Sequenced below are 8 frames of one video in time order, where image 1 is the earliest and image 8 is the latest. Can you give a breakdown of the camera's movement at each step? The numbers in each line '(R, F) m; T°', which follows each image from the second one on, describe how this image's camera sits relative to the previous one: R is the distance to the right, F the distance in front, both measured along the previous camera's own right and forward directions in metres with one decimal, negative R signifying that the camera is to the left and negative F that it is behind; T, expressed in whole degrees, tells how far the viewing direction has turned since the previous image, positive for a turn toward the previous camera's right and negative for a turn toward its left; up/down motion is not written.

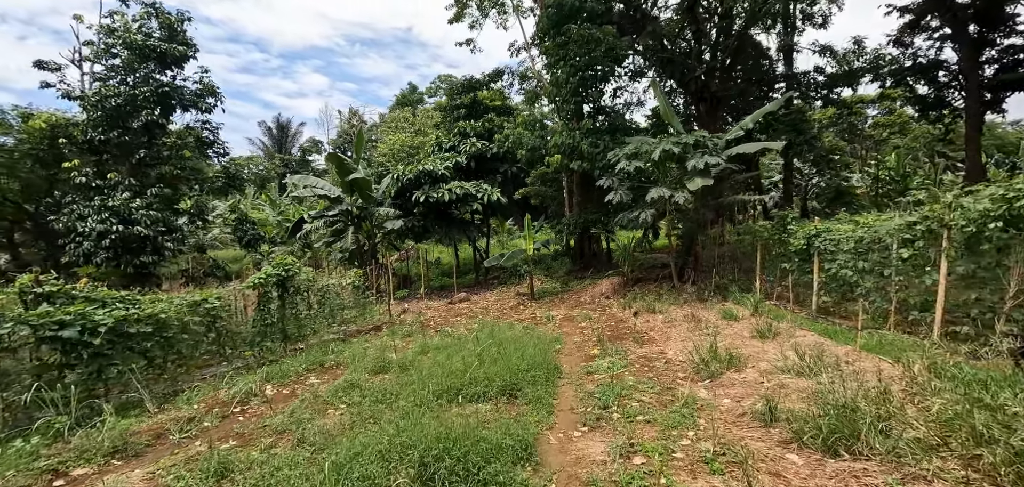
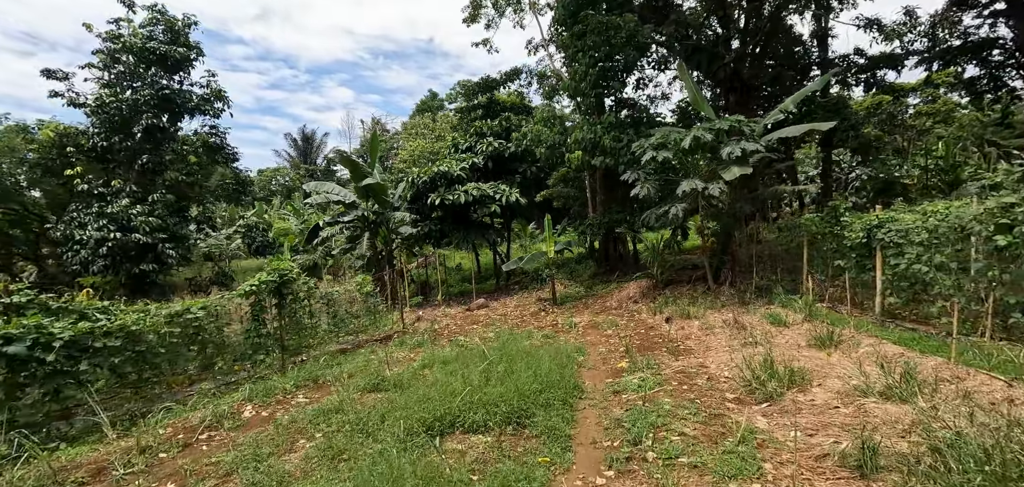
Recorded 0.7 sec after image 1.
(+0.1, +0.8) m; -3°
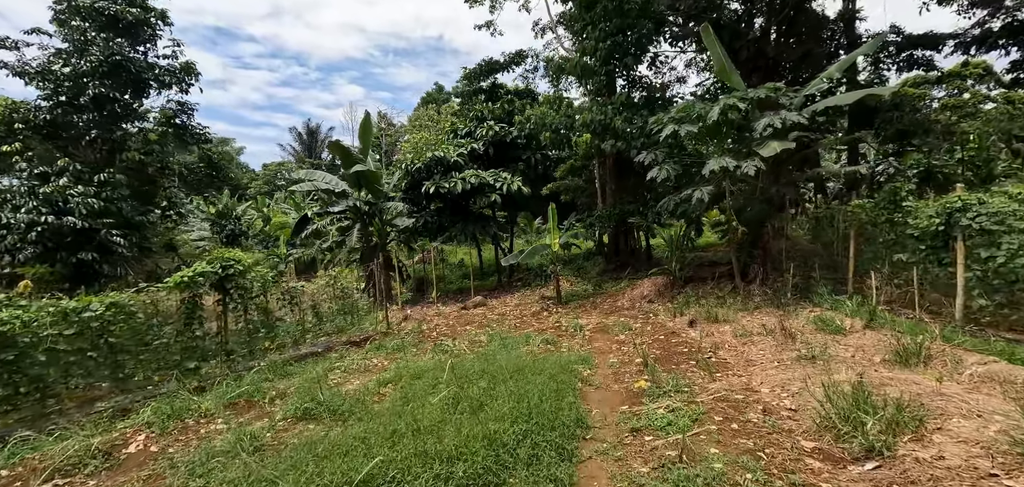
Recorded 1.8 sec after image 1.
(+0.2, +1.3) m; -1°
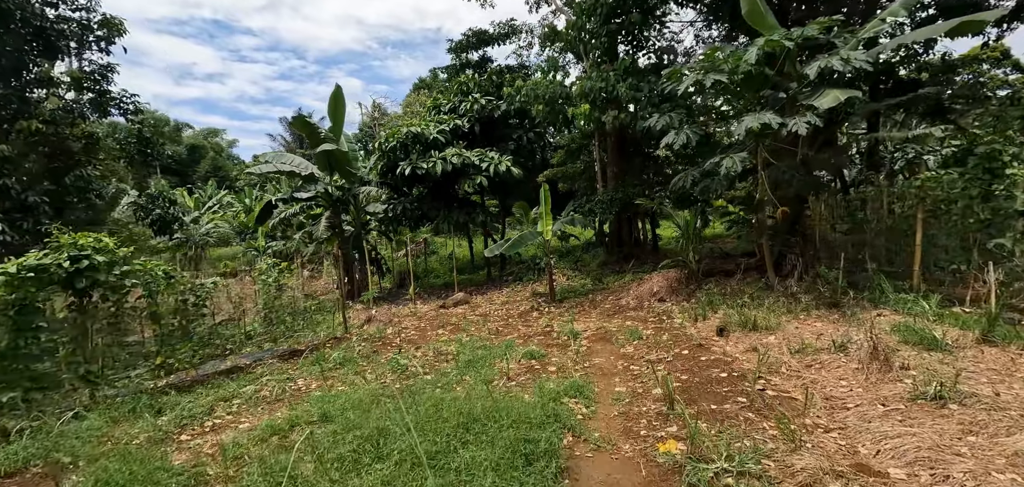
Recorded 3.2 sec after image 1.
(+0.3, +1.6) m; 0°
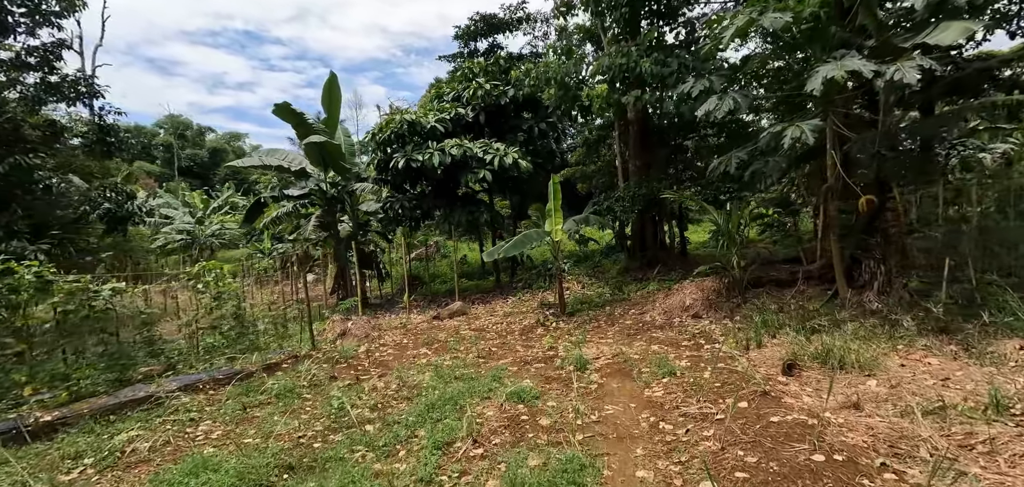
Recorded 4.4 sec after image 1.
(+0.3, +1.4) m; -2°
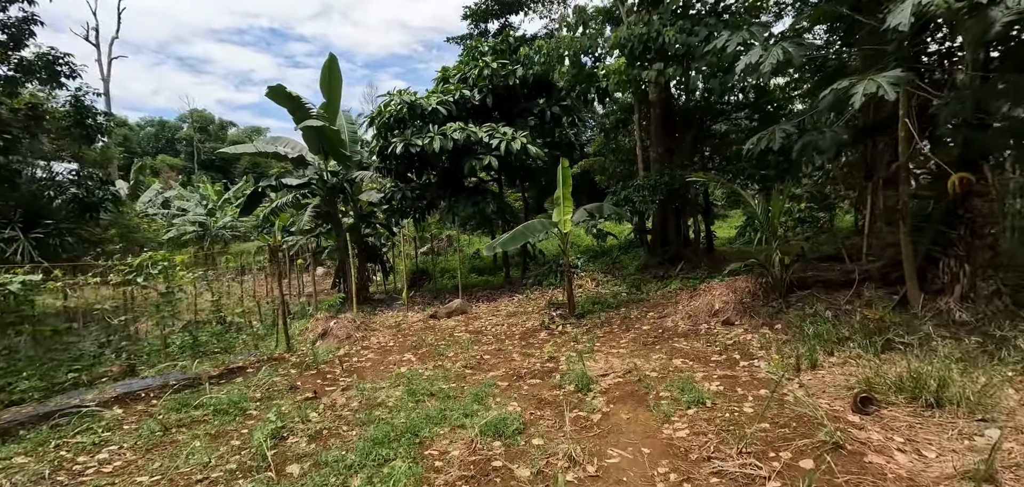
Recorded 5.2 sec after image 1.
(+0.2, +0.9) m; -2°
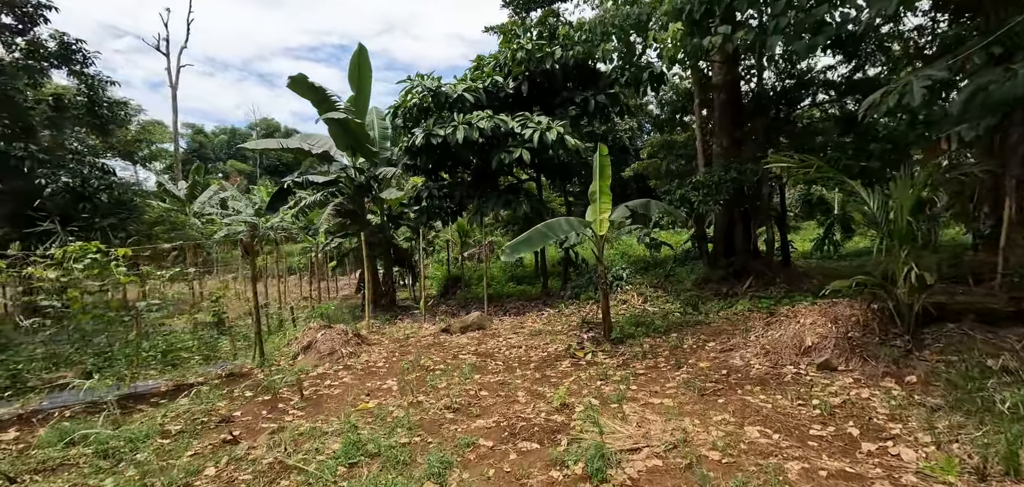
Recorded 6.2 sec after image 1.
(+0.3, +1.3) m; -6°
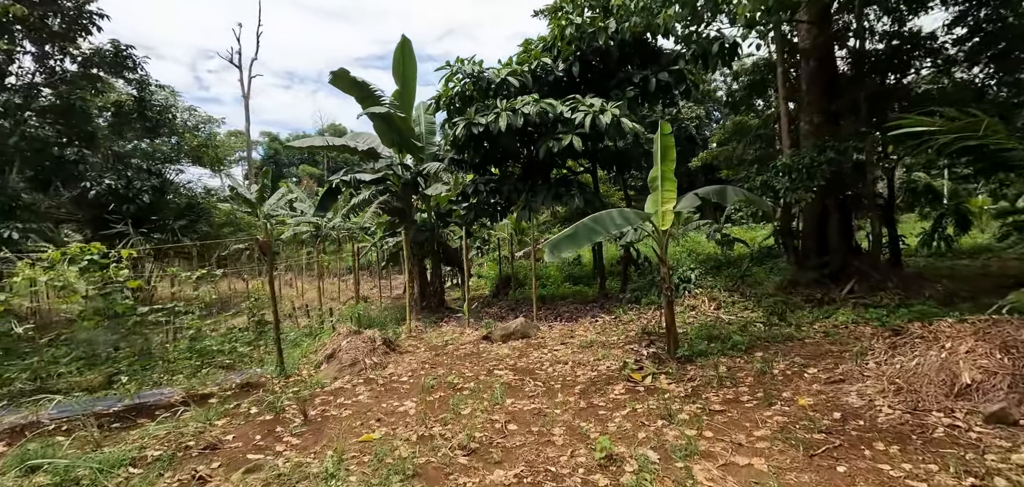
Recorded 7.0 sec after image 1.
(+0.2, +0.8) m; -7°
